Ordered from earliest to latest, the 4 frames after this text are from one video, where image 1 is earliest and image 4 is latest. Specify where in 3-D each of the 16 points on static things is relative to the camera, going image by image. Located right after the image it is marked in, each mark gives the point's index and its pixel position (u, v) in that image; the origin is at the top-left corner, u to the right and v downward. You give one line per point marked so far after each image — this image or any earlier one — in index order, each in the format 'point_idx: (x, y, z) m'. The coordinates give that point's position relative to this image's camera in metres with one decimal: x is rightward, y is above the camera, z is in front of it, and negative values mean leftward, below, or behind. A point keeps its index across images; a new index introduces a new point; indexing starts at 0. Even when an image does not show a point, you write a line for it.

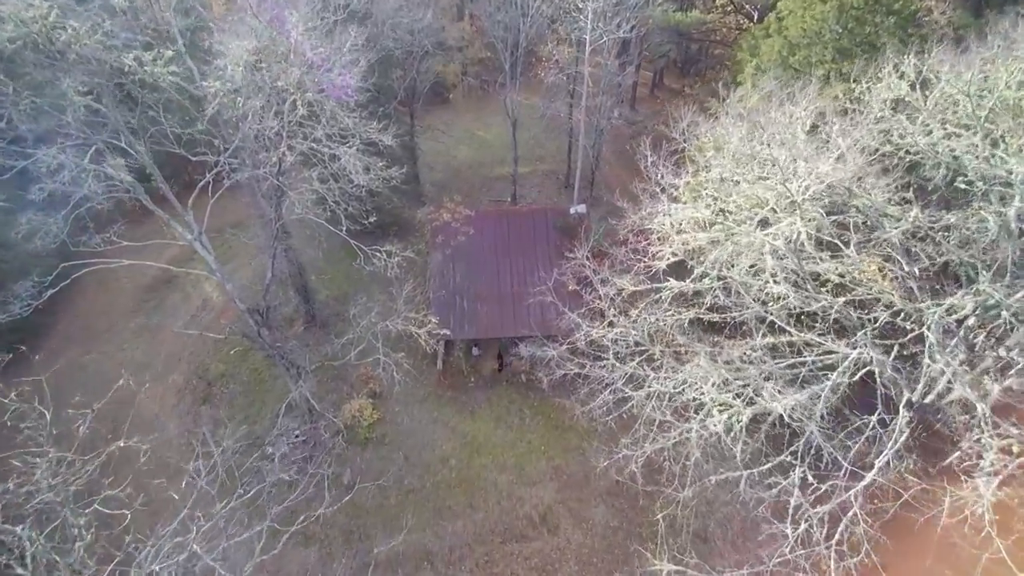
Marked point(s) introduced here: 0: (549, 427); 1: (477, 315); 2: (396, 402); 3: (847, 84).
0: (+1.1, -4.2, +15.2) m
1: (-1.1, -0.9, +15.6) m
2: (-3.7, -3.6, +15.9) m
3: (+7.5, +4.6, +11.3) m
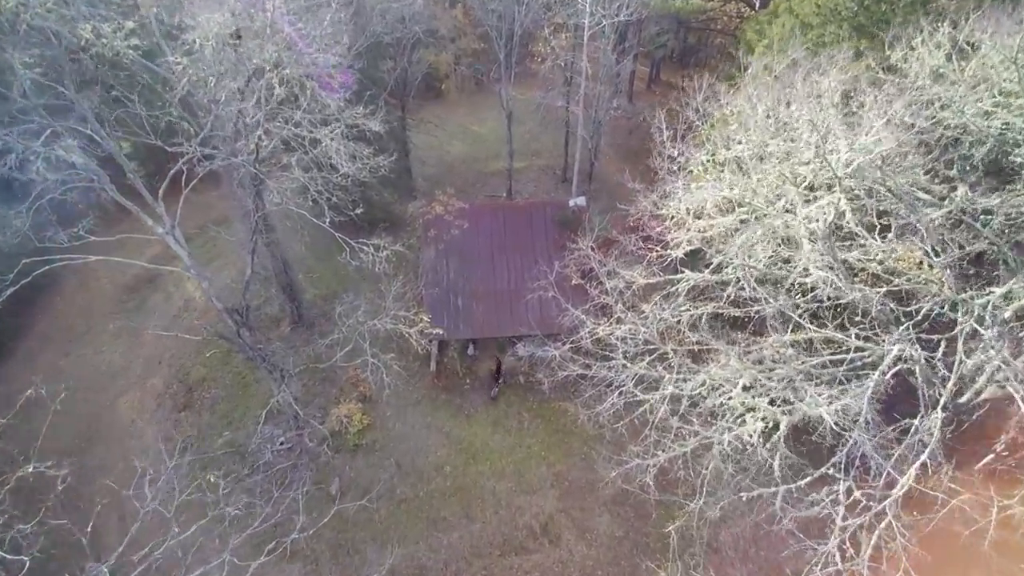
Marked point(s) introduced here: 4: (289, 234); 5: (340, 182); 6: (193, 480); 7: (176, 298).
0: (+1.0, -4.1, +14.4) m
1: (-1.2, -0.8, +14.8) m
2: (-3.7, -3.5, +15.1) m
3: (+7.4, +4.7, +10.6) m
4: (-8.4, +2.0, +19.0) m
5: (-4.0, +2.5, +11.7) m
6: (-9.2, -5.6, +14.7) m
7: (-12.9, -0.4, +19.4) m
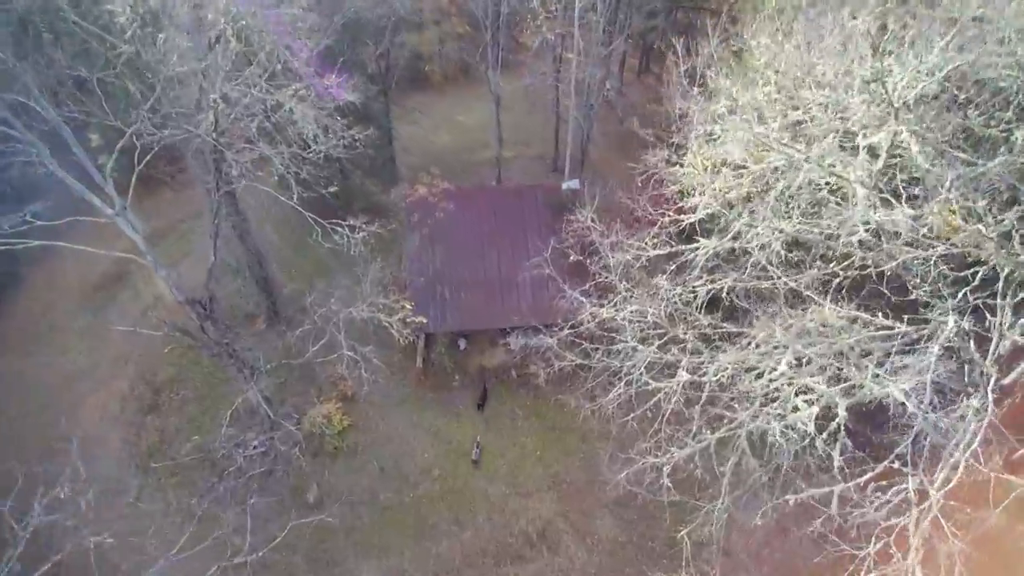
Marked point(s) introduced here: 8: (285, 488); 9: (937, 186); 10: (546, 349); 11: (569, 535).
0: (+0.9, -3.7, +13.4) m
1: (-1.4, -0.5, +13.7) m
2: (-3.9, -3.2, +14.0) m
3: (+7.2, +5.2, +9.7) m
4: (-8.8, +2.2, +17.8) m
5: (-4.2, +2.8, +10.6) m
6: (-9.4, -5.4, +13.4) m
7: (-13.3, -0.3, +18.2) m
8: (-5.7, -5.0, +12.6) m
9: (+5.9, +1.4, +7.0) m
10: (+1.0, -1.7, +14.2) m
11: (+1.3, -5.7, +11.6) m
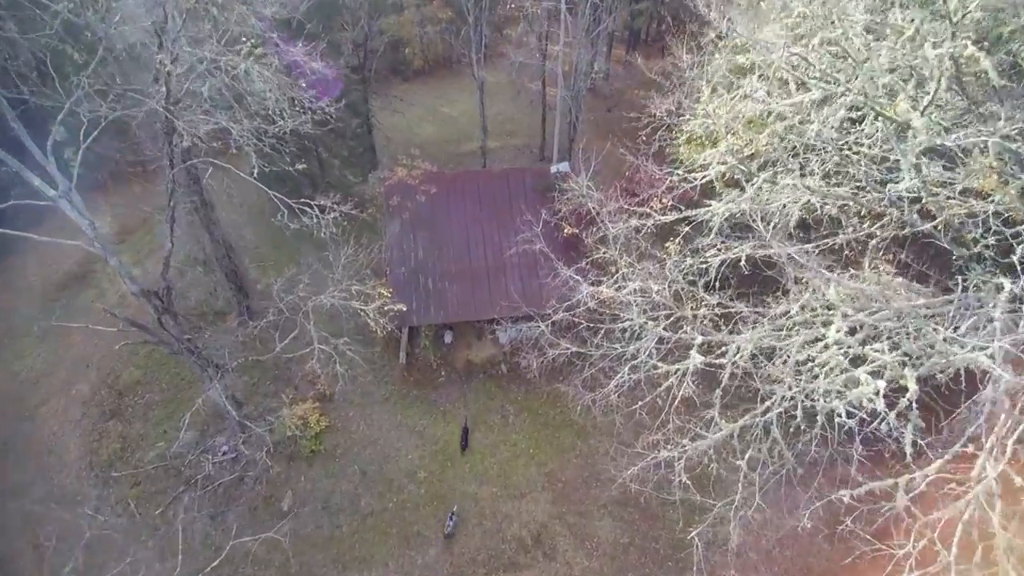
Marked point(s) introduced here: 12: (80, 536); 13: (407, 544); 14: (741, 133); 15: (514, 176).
0: (+0.6, -3.4, +12.5) m
1: (-1.7, -0.2, +12.8) m
2: (-4.2, -3.0, +13.0) m
3: (+6.9, +5.6, +9.0) m
4: (-9.2, +2.4, +16.7) m
5: (-4.5, +3.0, +9.6) m
6: (-9.6, -5.2, +12.4) m
7: (-13.7, -0.2, +17.0) m
8: (-5.9, -4.8, +11.6) m
9: (+5.7, +1.8, +6.3) m
10: (+0.7, -1.4, +13.4) m
11: (+1.1, -5.4, +10.8) m
12: (-10.2, -5.9, +11.9) m
13: (-2.3, -5.5, +10.9) m
14: (+3.9, +2.7, +8.6) m
15: (+0.1, +3.0, +13.5) m
